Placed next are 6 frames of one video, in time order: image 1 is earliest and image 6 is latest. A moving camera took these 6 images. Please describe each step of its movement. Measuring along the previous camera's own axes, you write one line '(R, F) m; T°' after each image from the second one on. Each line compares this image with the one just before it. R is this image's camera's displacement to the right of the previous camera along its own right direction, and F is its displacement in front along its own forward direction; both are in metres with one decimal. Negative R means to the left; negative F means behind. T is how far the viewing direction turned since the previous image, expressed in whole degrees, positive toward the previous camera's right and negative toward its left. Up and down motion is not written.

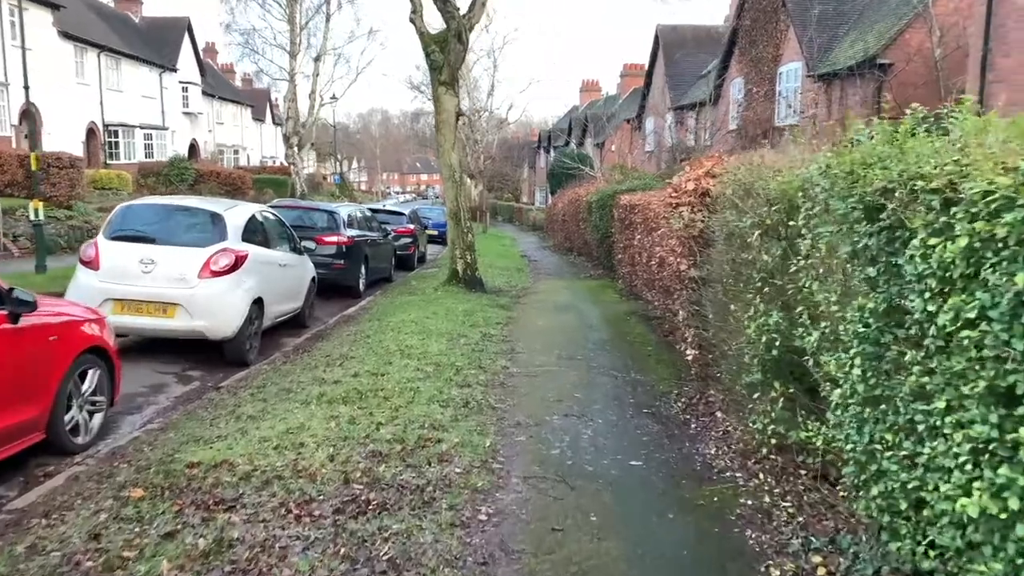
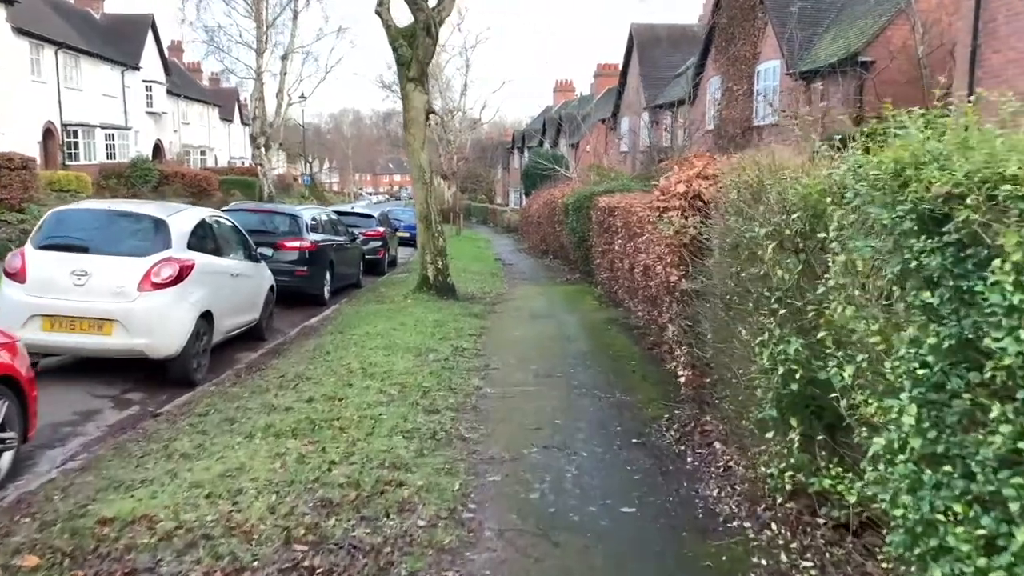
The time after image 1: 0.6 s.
(0.0, +0.7) m; +2°
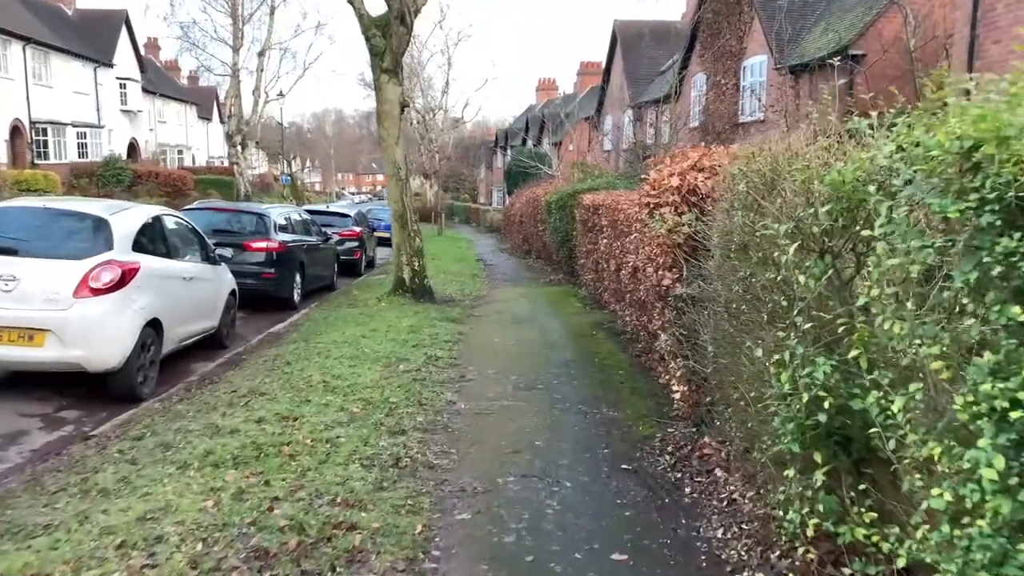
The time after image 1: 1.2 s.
(+0.1, +0.7) m; +1°
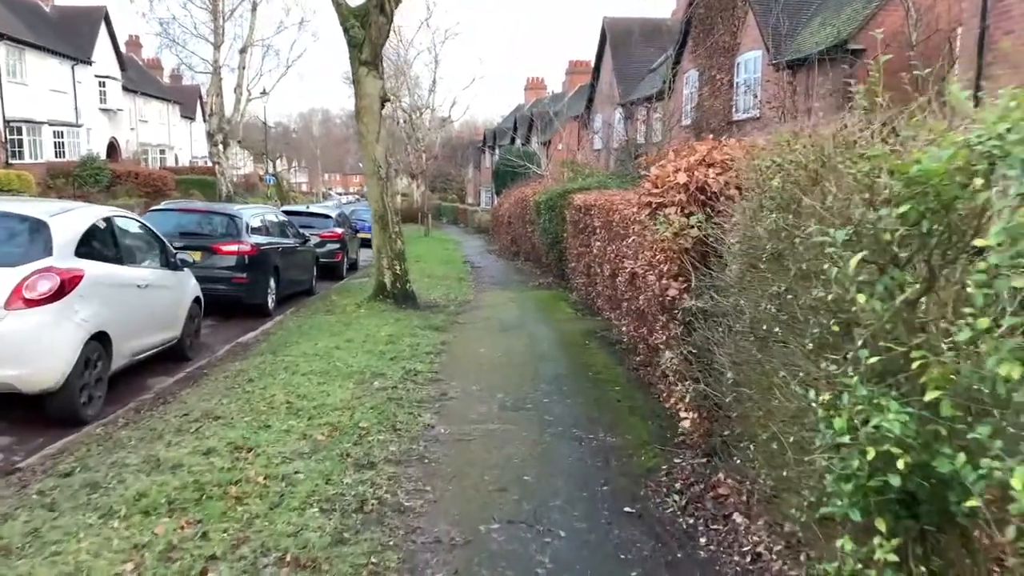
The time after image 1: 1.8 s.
(0.0, +0.7) m; +1°
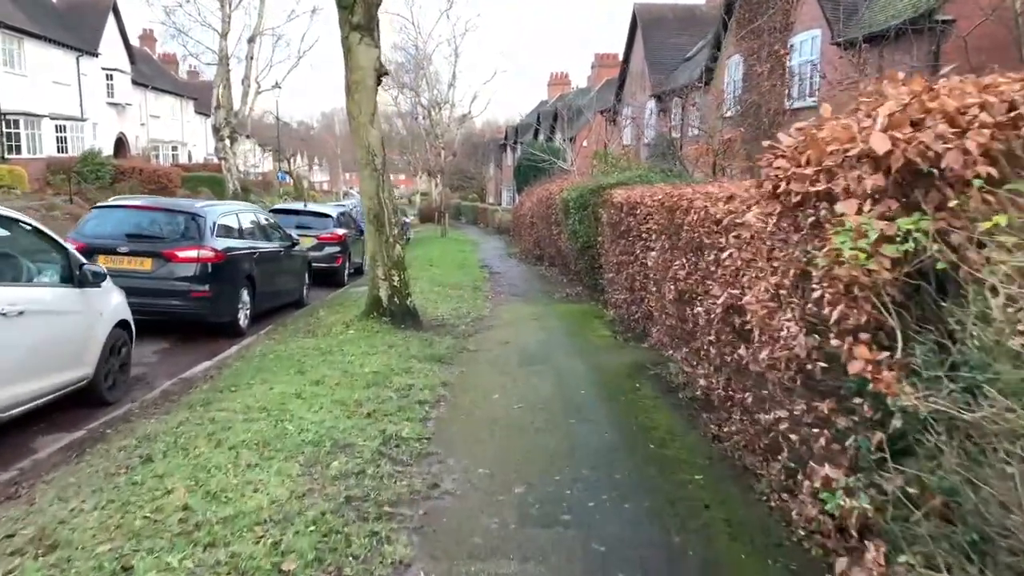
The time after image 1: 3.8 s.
(0.0, +2.3) m; -2°
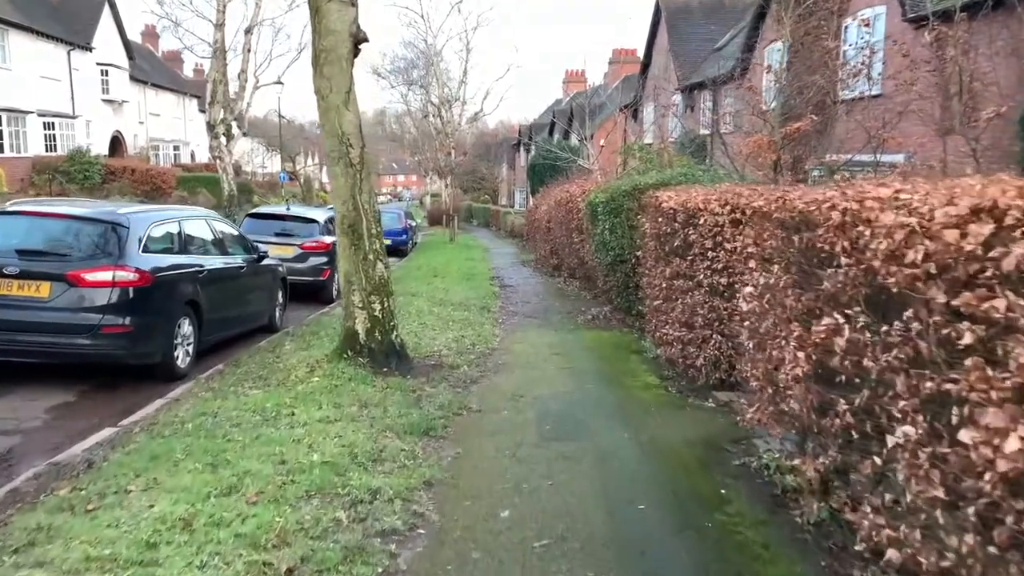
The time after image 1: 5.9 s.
(0.0, +2.4) m; -1°
